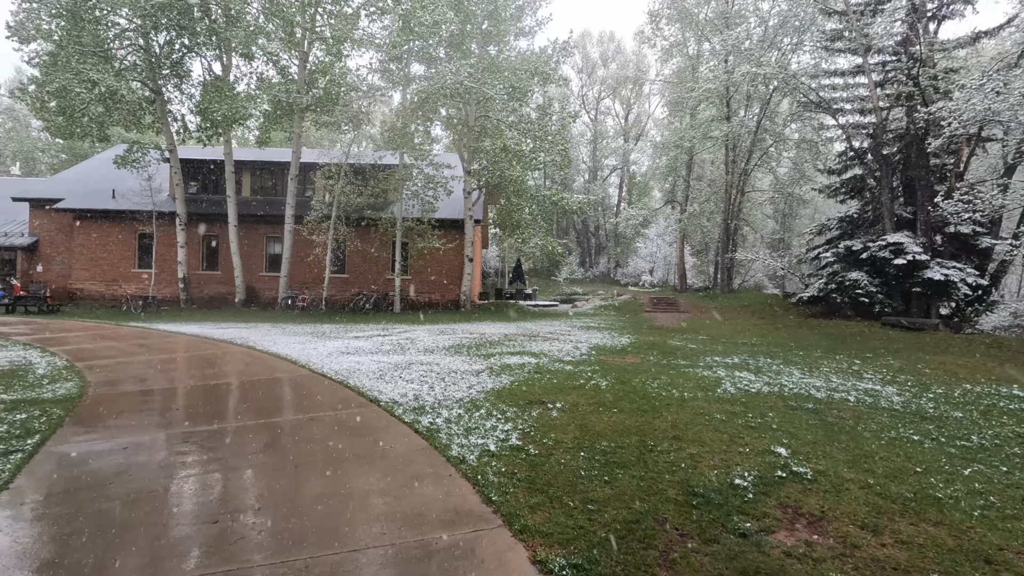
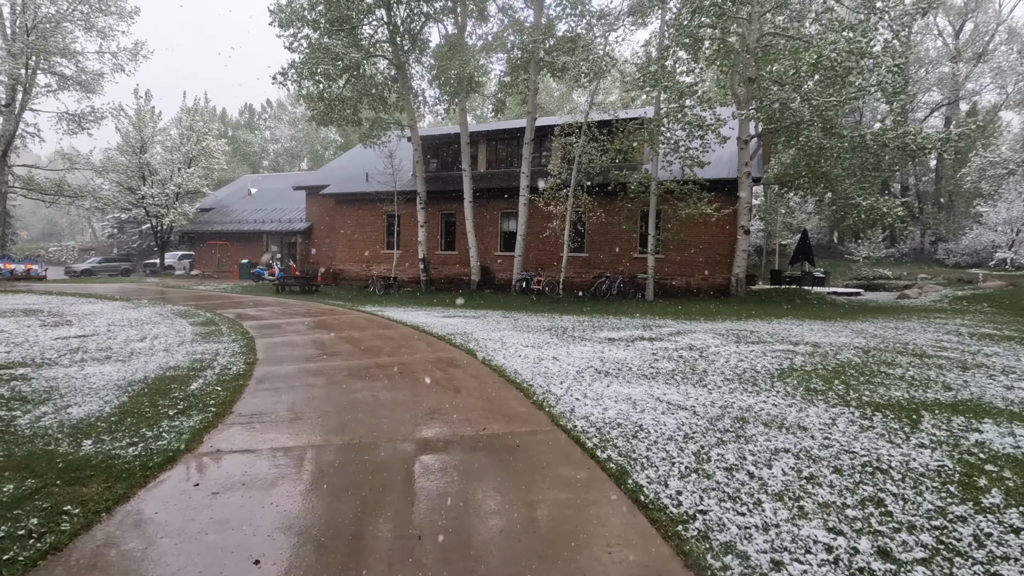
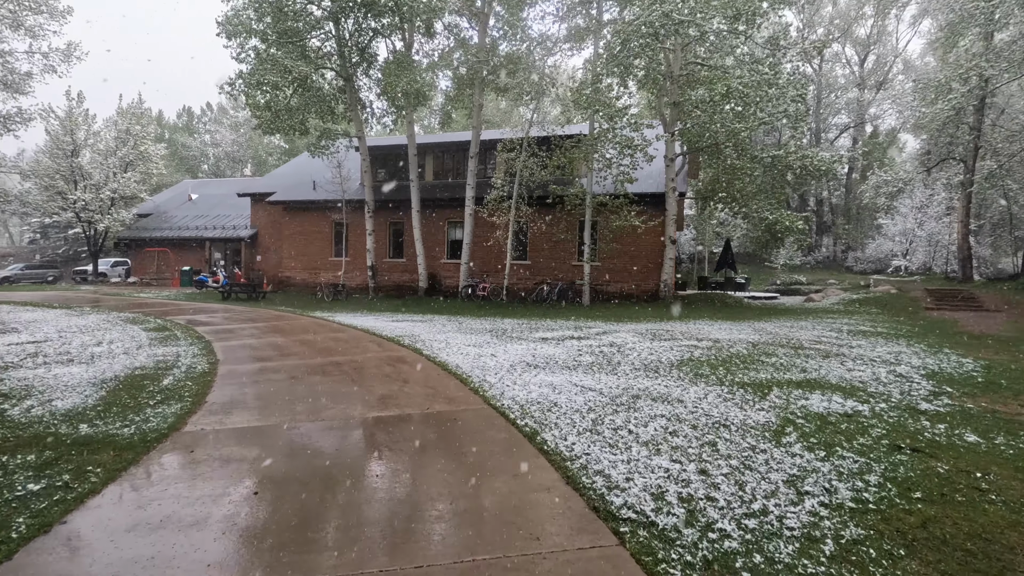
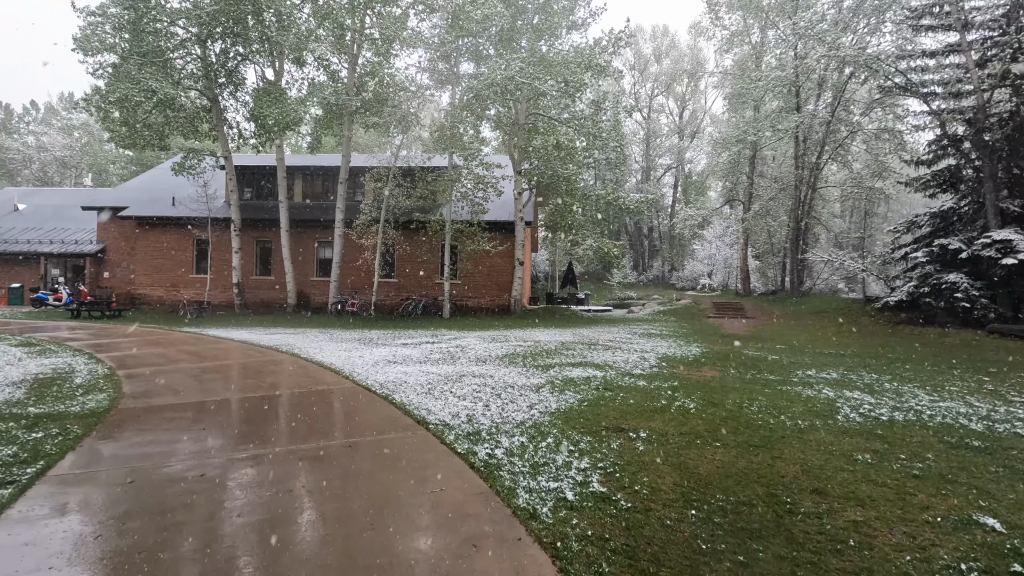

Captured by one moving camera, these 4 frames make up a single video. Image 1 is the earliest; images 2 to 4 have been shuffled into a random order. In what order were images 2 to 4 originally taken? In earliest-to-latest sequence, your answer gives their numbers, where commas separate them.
4, 3, 2
